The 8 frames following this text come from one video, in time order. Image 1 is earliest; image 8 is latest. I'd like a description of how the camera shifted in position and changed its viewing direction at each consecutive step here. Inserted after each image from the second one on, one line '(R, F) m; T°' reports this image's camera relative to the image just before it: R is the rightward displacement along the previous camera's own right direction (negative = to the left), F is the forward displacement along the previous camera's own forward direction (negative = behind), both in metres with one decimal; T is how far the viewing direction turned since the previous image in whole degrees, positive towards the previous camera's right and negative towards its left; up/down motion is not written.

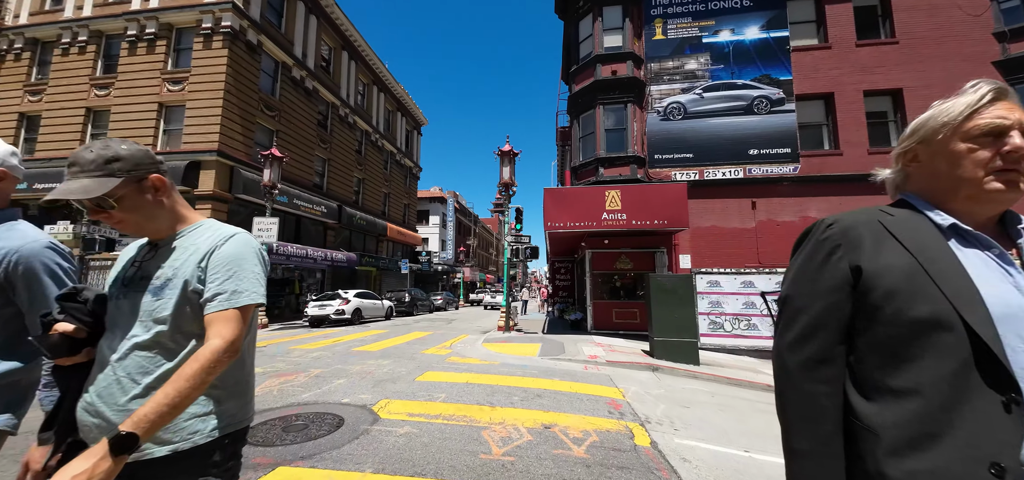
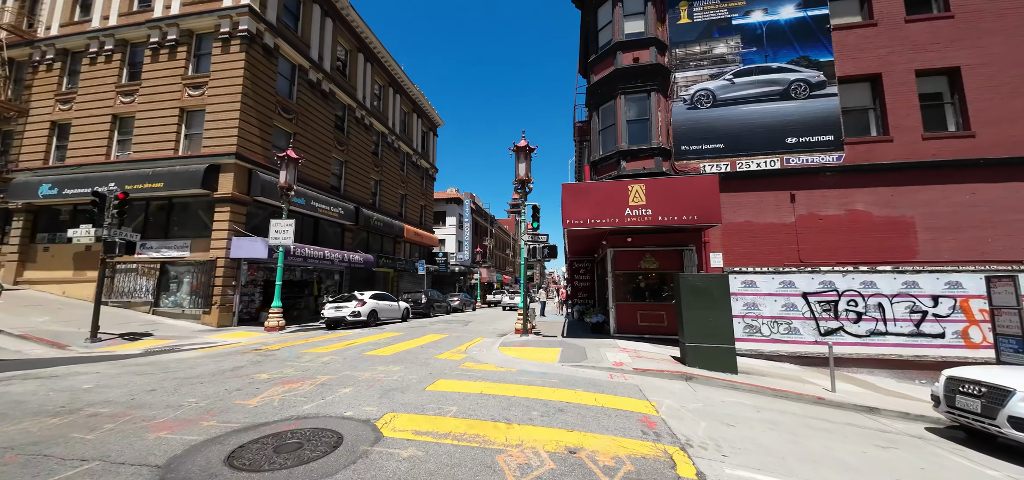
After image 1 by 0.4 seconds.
(0.0, +0.5) m; -3°
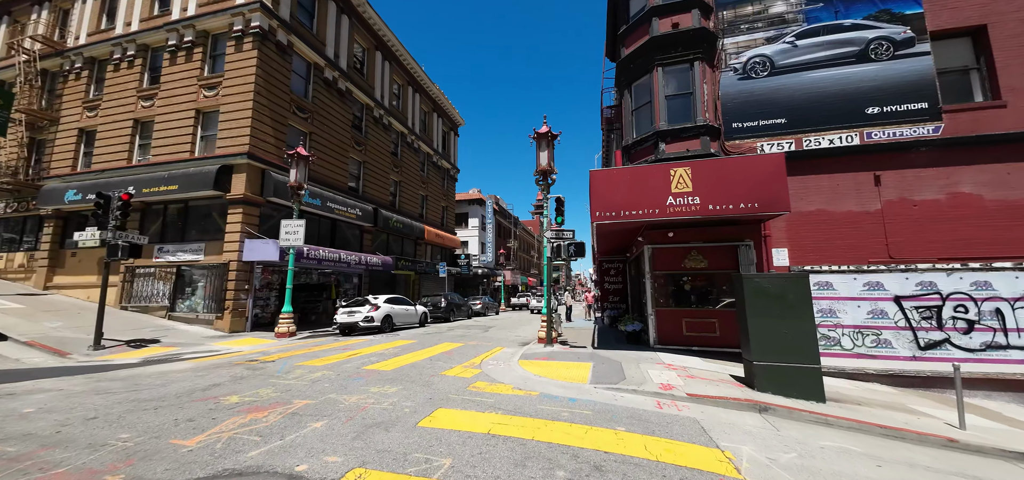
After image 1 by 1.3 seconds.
(+0.1, +1.3) m; -4°
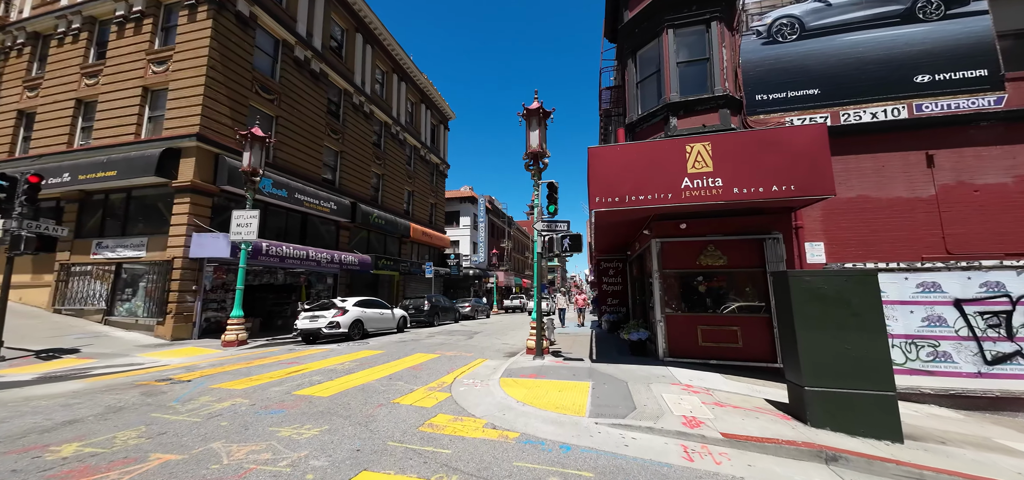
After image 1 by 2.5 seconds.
(+0.3, +1.6) m; +1°
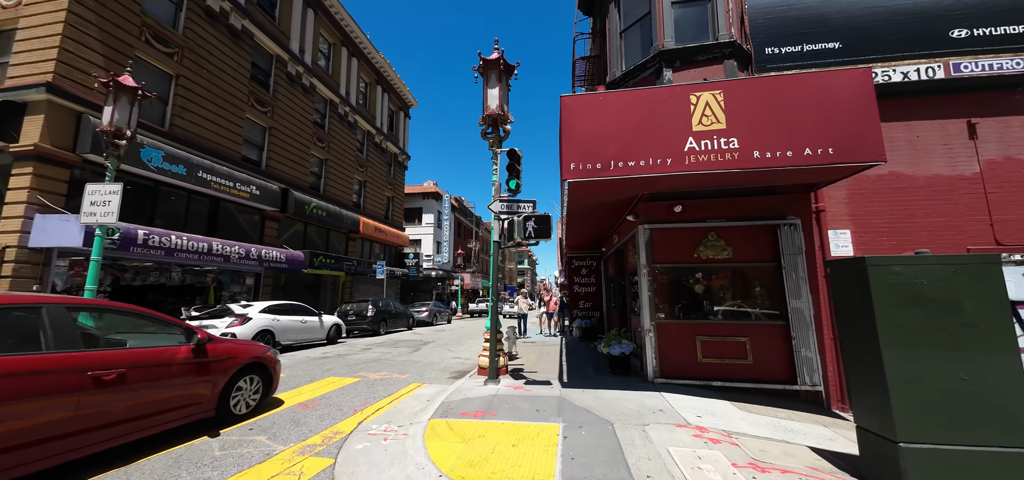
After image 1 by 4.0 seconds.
(+0.4, +2.1) m; +5°
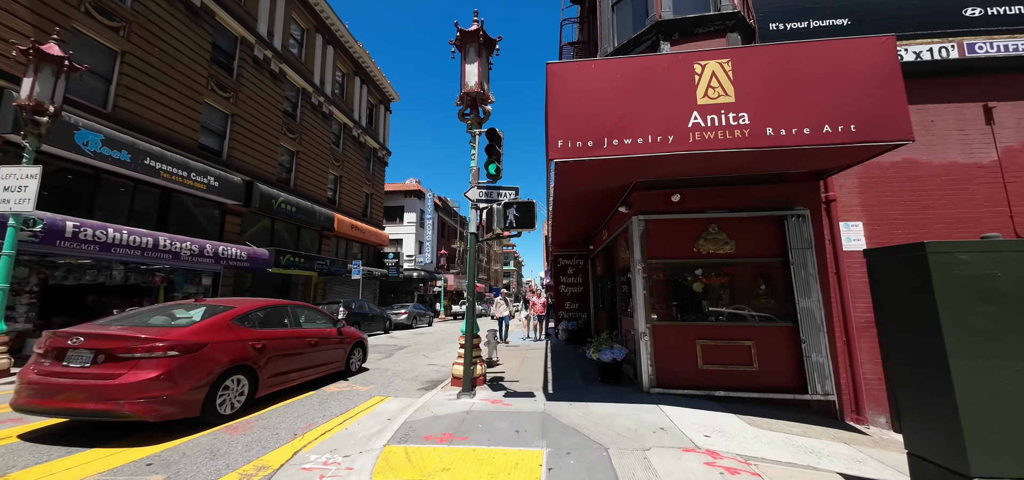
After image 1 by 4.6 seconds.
(+0.1, +0.8) m; +2°
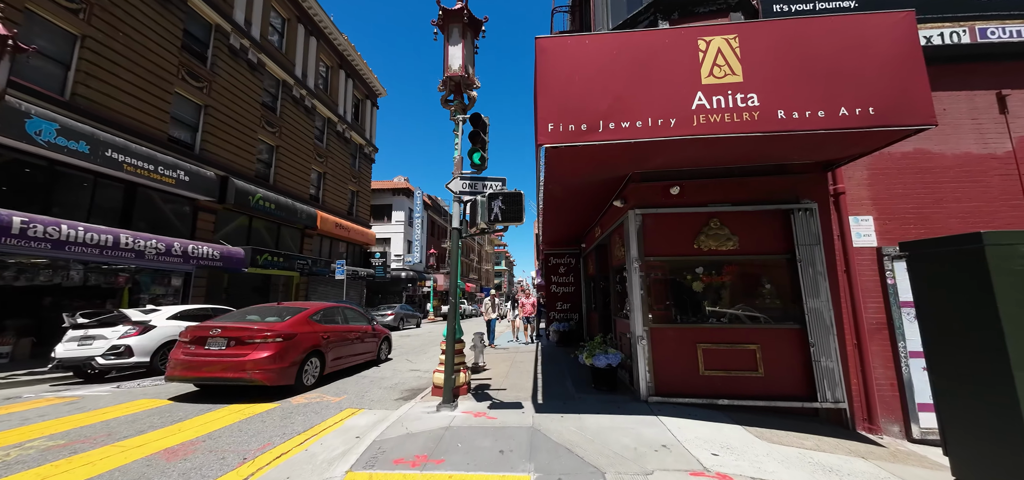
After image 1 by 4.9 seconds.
(+0.1, +0.5) m; +1°
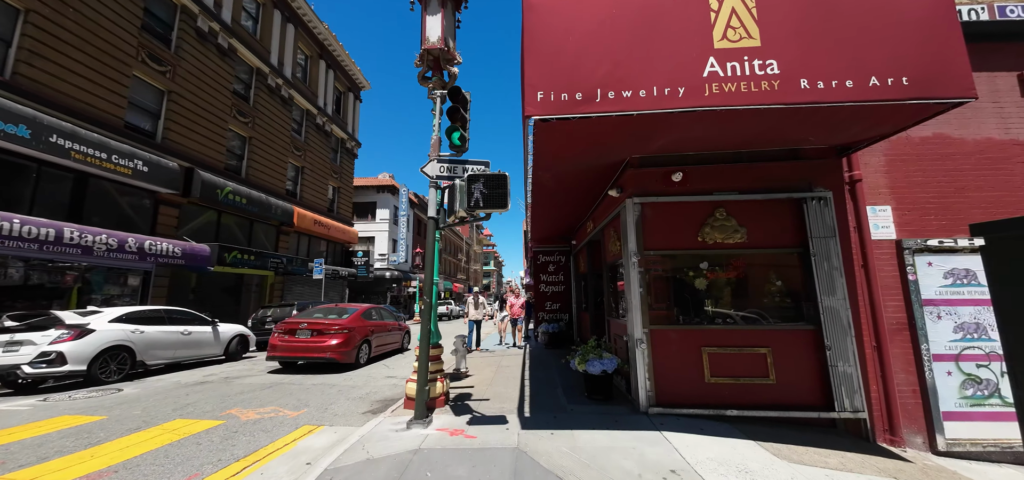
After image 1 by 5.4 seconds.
(+0.1, +0.6) m; +2°
